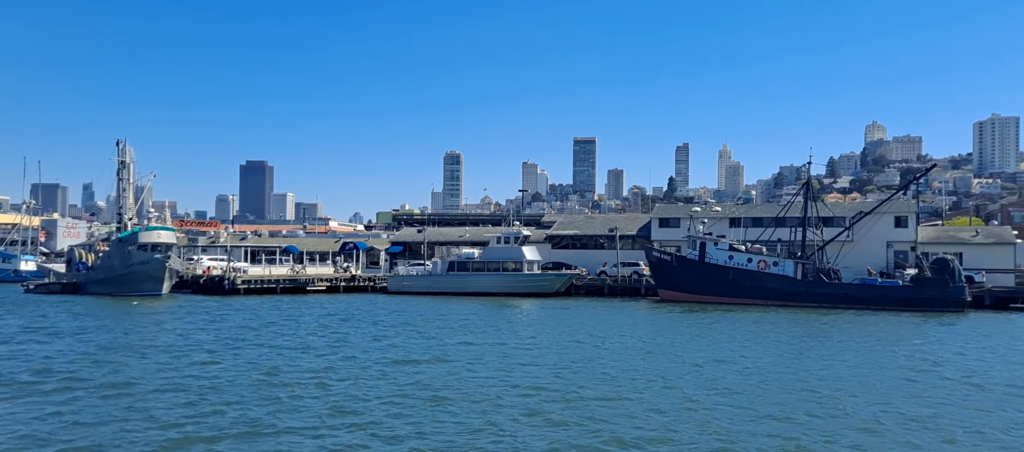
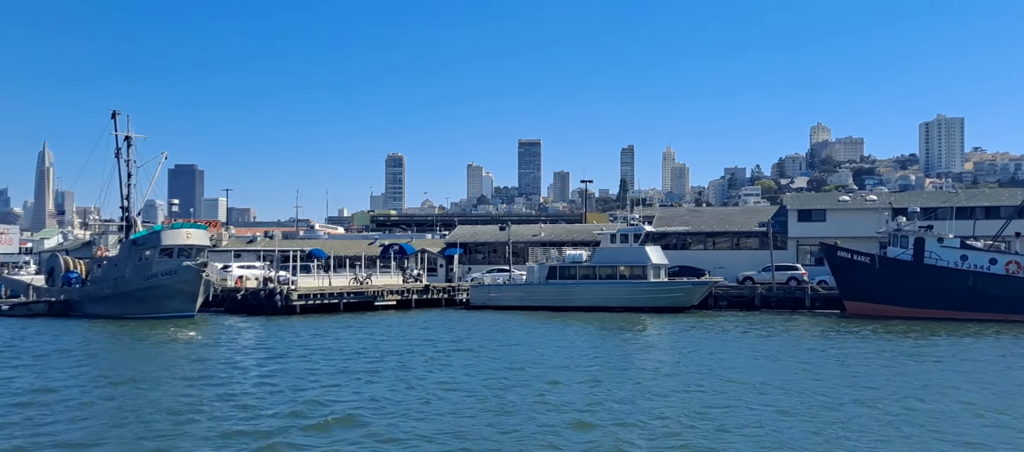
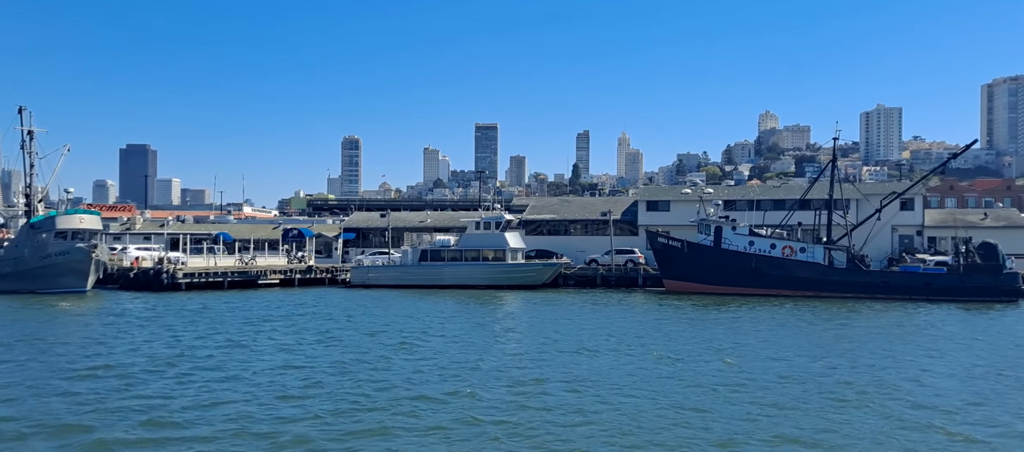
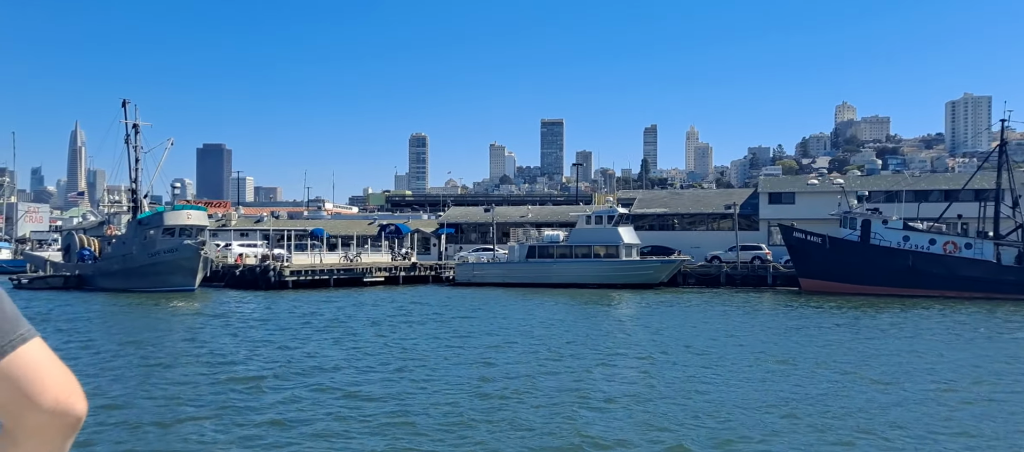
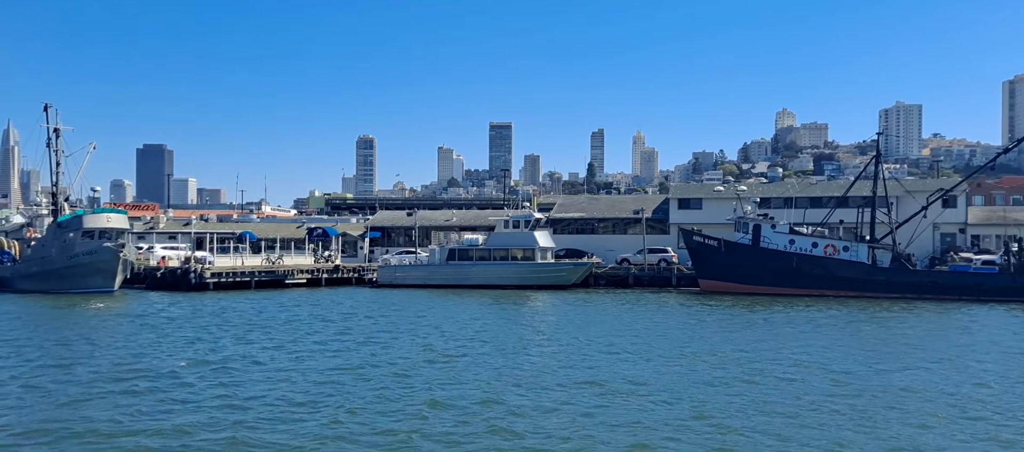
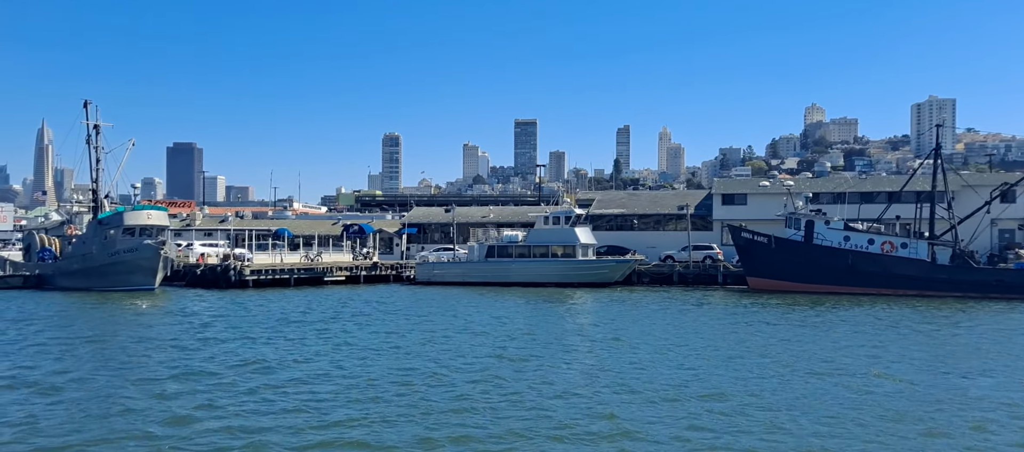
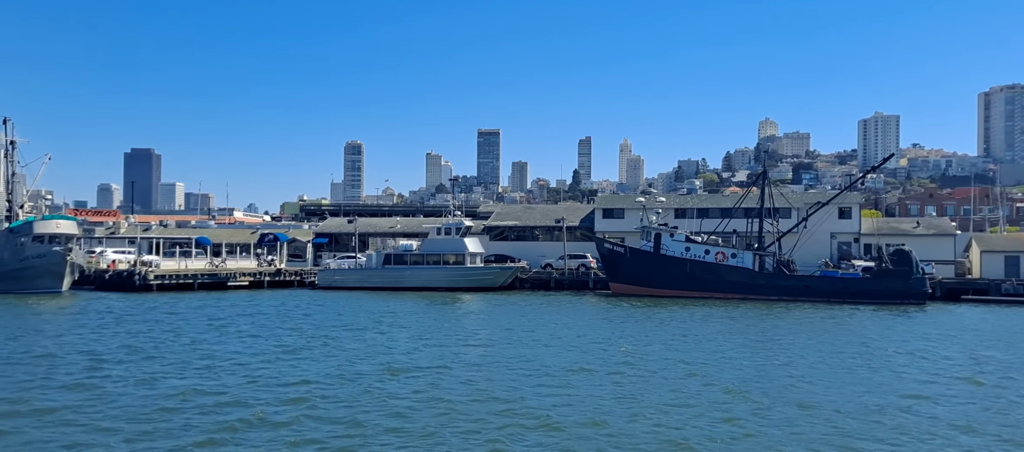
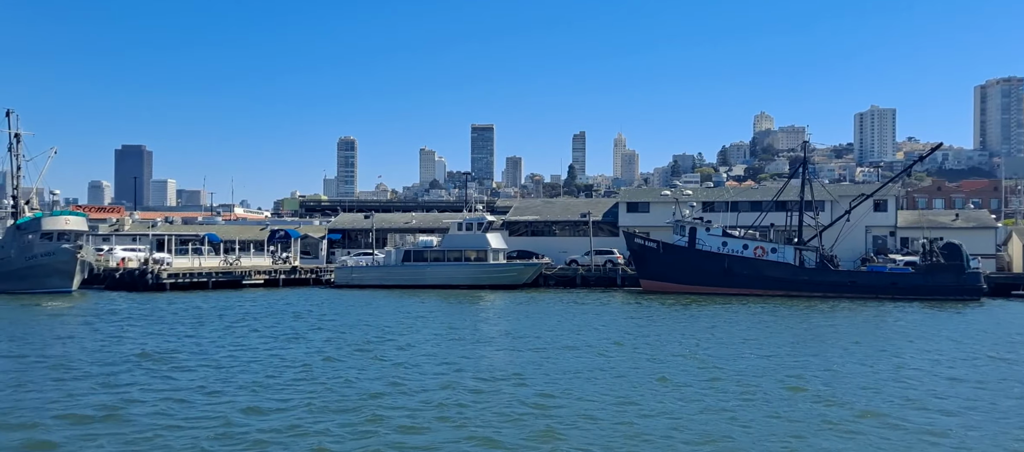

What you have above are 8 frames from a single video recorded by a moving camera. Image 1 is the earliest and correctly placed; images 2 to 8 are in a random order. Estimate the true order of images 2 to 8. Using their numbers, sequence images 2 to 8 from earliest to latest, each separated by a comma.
7, 8, 3, 5, 6, 4, 2
